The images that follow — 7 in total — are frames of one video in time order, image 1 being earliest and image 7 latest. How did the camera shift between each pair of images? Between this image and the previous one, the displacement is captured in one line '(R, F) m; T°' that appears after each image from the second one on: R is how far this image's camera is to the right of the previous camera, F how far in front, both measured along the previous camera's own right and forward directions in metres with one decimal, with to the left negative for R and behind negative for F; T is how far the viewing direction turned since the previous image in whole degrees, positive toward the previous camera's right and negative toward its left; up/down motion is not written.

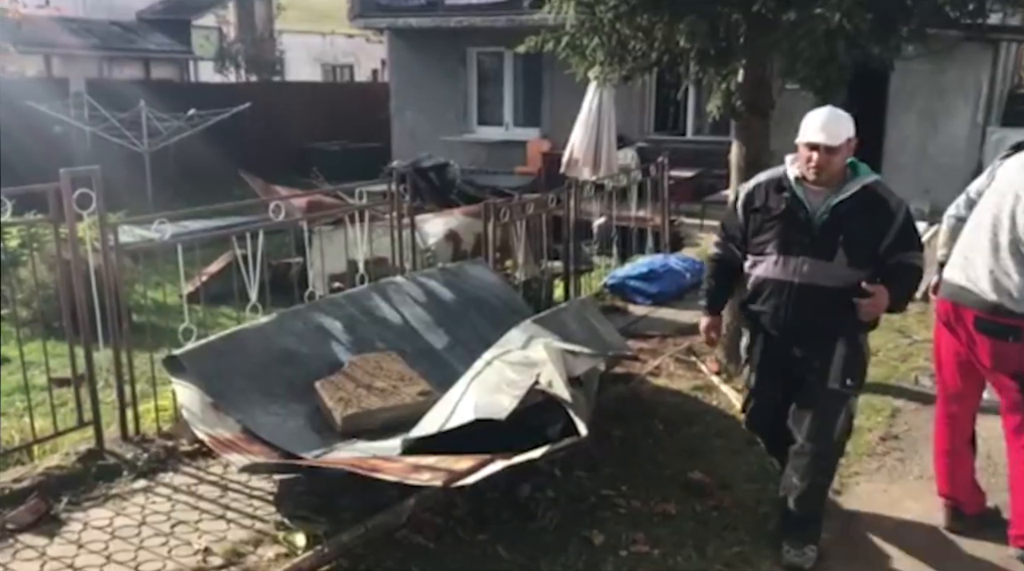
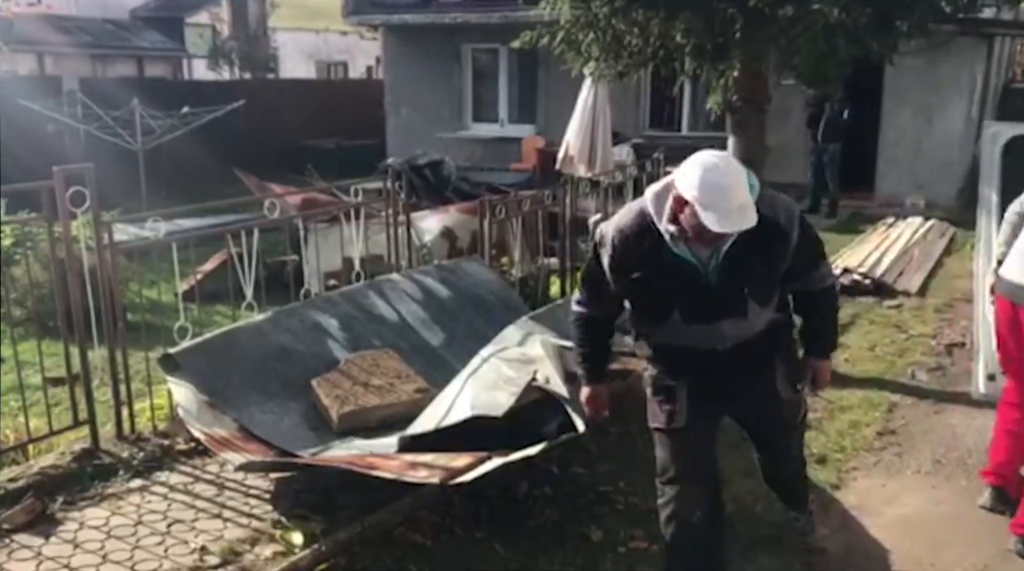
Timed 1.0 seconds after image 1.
(0.0, 0.0) m; 0°
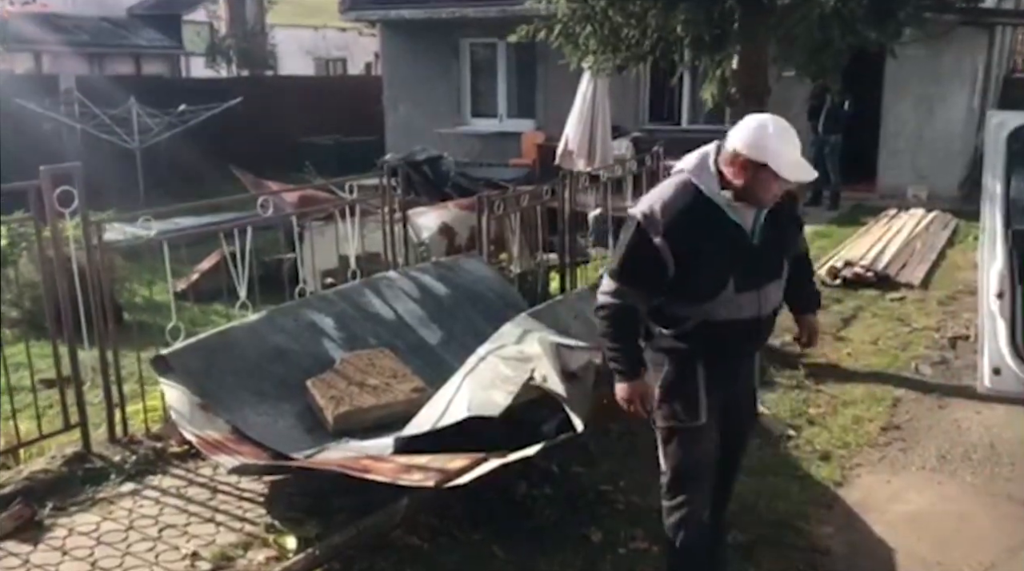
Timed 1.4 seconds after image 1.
(0.0, +0.1) m; 0°
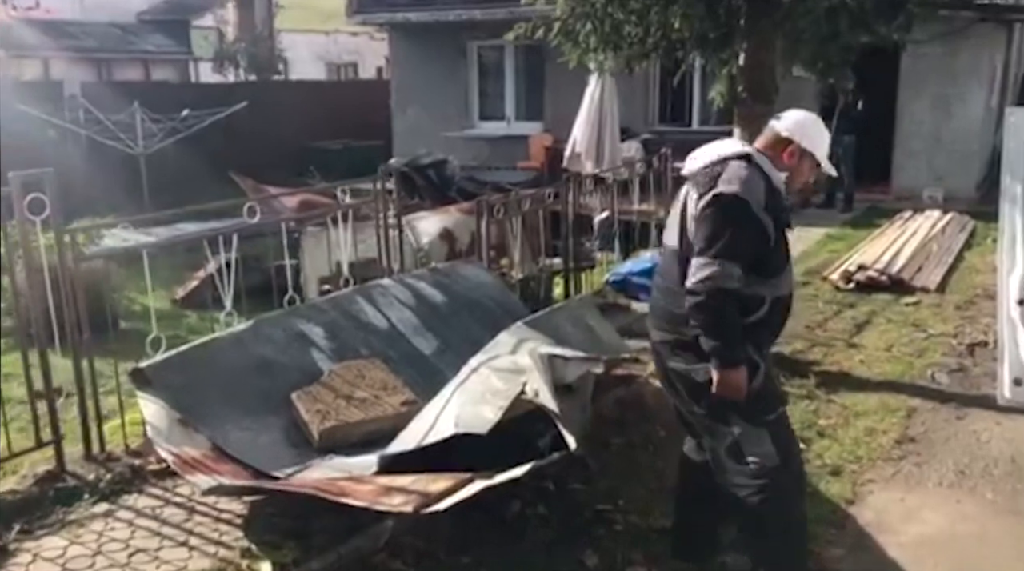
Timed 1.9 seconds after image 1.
(+0.1, +0.2) m; -1°
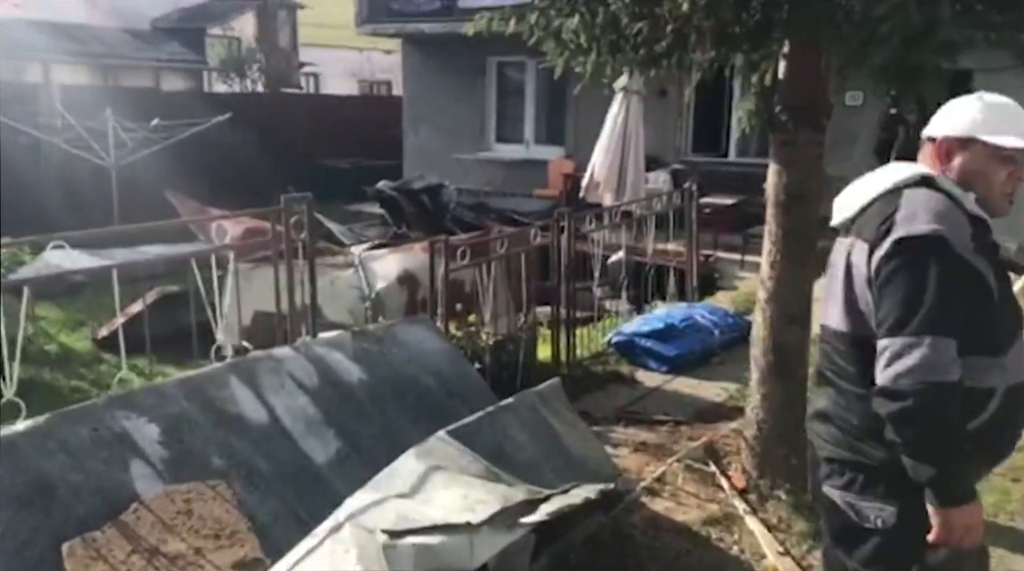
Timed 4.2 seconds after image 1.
(+0.4, +1.4) m; -2°
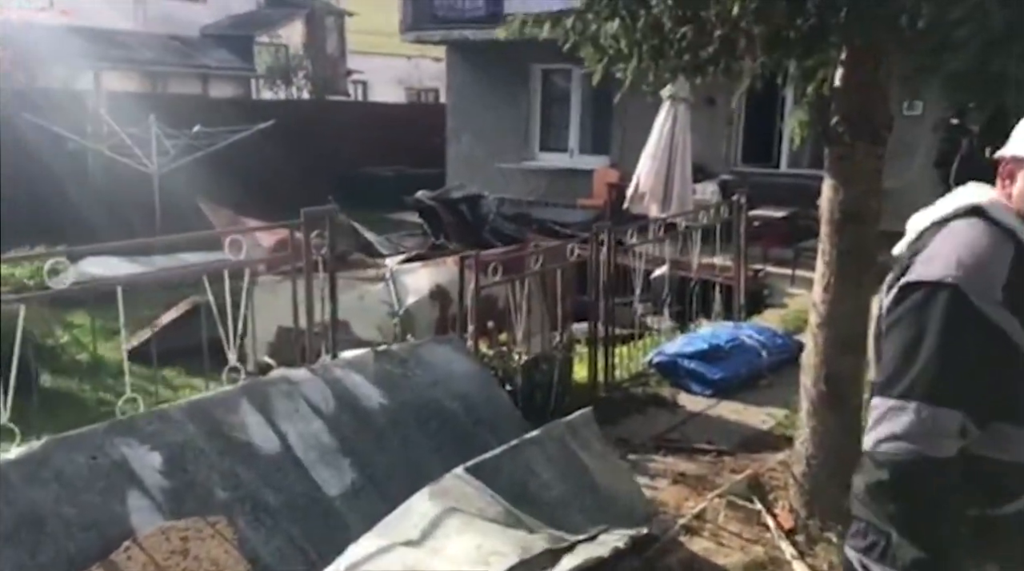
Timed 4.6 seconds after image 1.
(+0.1, +0.2) m; -3°
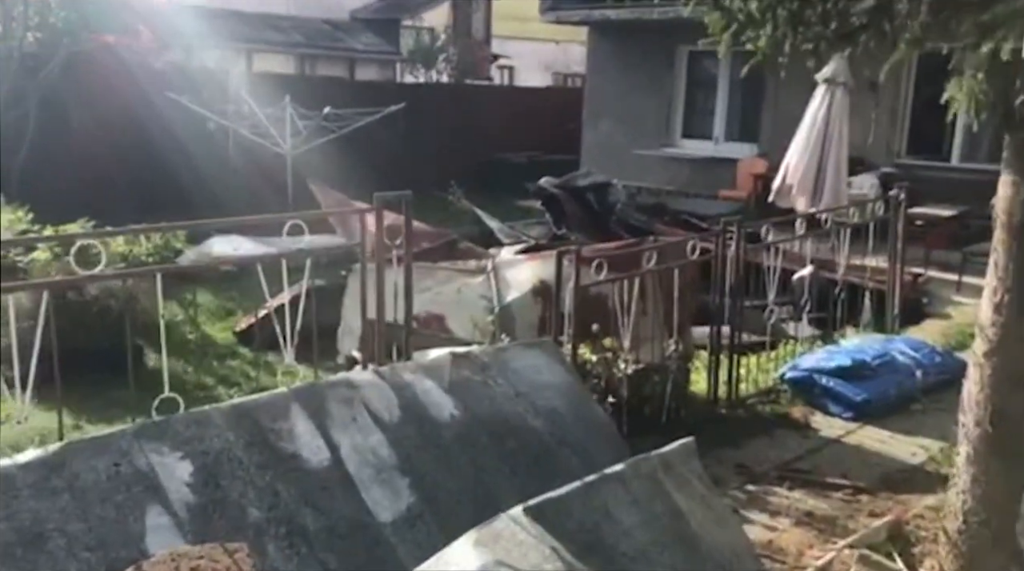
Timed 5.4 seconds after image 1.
(+0.2, +0.5) m; -9°
